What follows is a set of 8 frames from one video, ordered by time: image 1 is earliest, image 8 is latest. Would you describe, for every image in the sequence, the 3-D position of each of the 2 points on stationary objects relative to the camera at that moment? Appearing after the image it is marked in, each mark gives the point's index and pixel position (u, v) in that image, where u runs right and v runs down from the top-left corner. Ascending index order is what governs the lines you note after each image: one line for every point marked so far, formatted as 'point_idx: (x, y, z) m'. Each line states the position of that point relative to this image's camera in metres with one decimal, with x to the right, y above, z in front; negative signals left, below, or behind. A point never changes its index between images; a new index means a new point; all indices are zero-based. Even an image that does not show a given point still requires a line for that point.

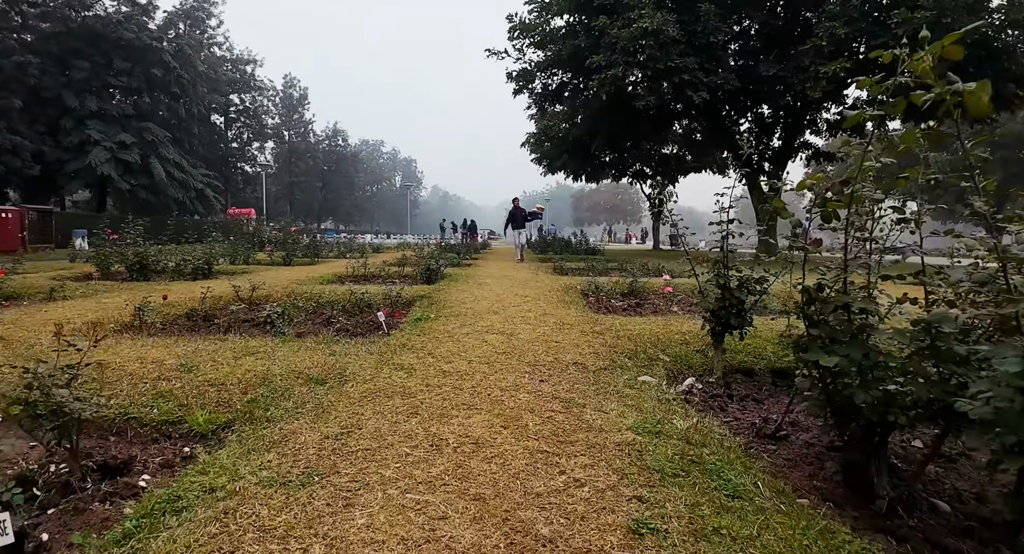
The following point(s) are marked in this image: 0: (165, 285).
0: (-4.3, -0.1, +6.8) m
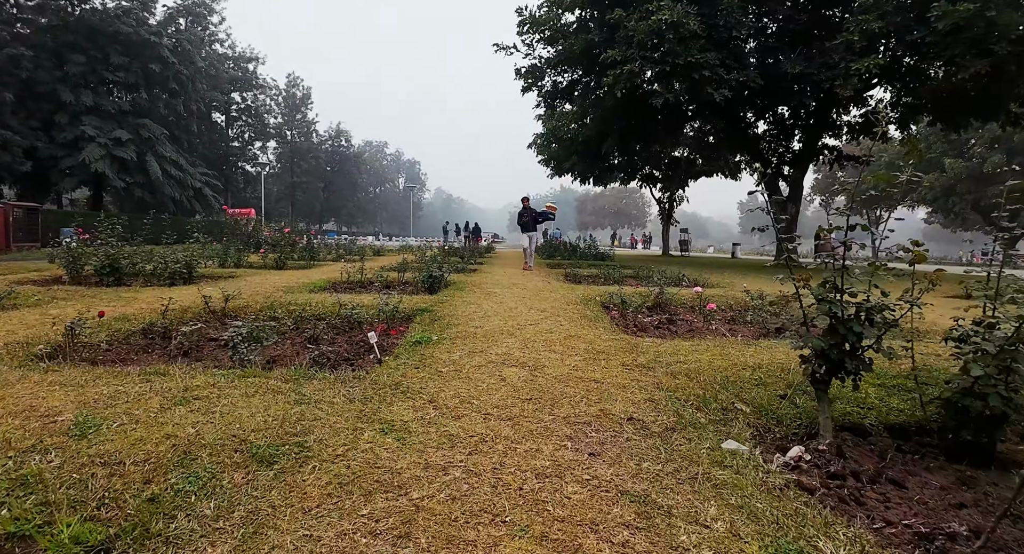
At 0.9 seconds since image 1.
0: (-4.1, -0.2, +6.0) m
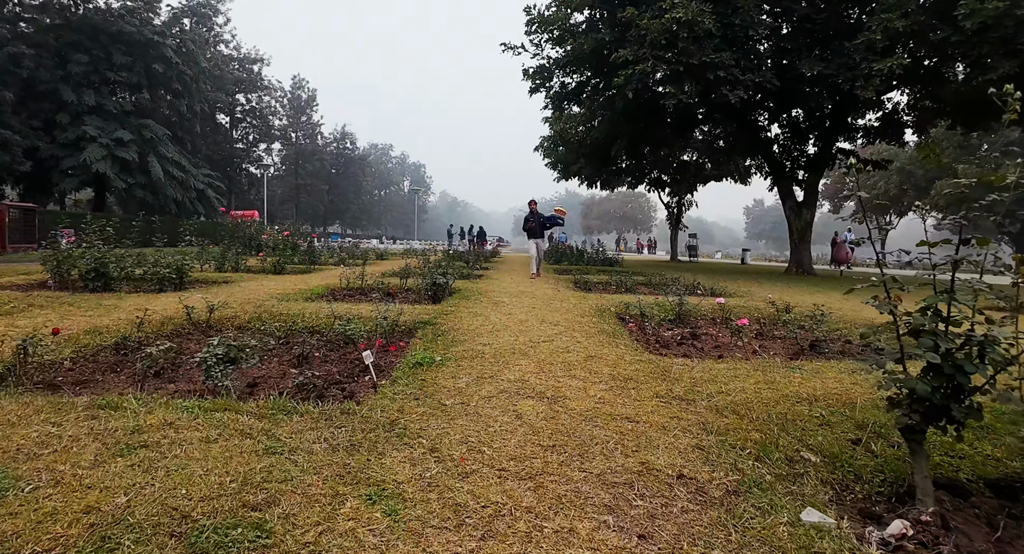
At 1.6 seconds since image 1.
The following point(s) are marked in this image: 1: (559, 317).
0: (-4.0, -0.2, +5.6) m
1: (+0.5, -0.4, +5.2) m
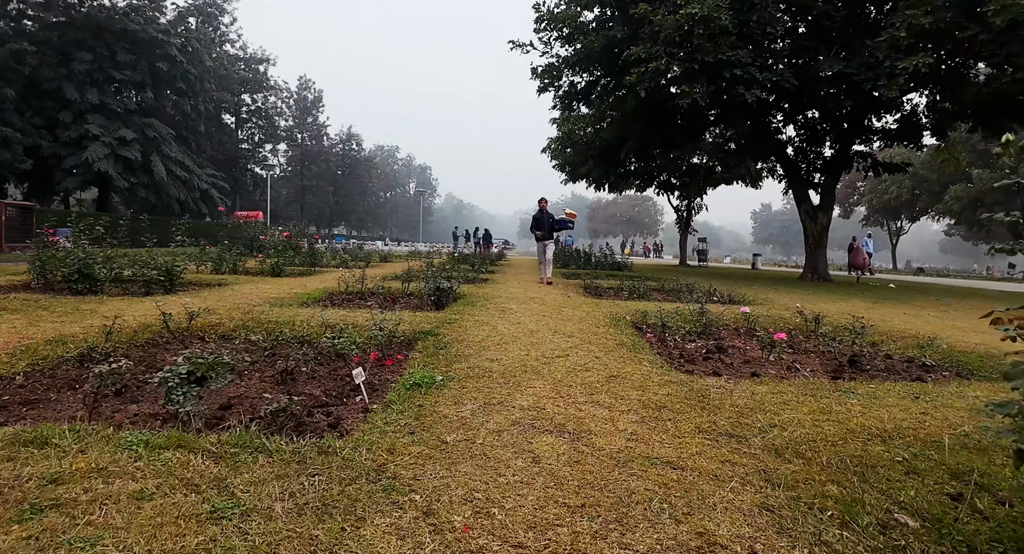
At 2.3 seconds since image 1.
0: (-4.0, -0.3, +5.2) m
1: (+0.5, -0.4, +4.8) m
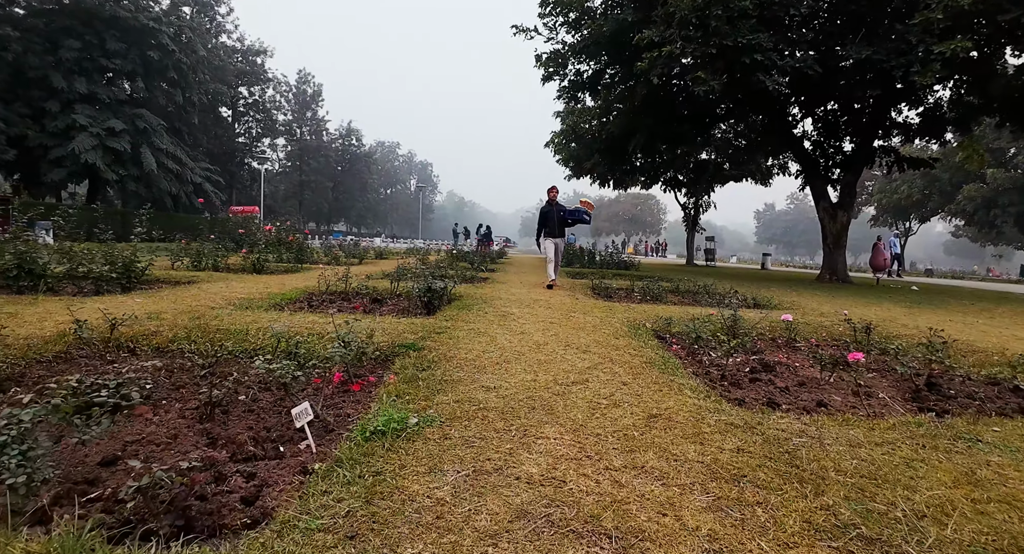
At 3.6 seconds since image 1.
0: (-3.9, -0.2, +4.4) m
1: (+0.6, -0.4, +4.0) m
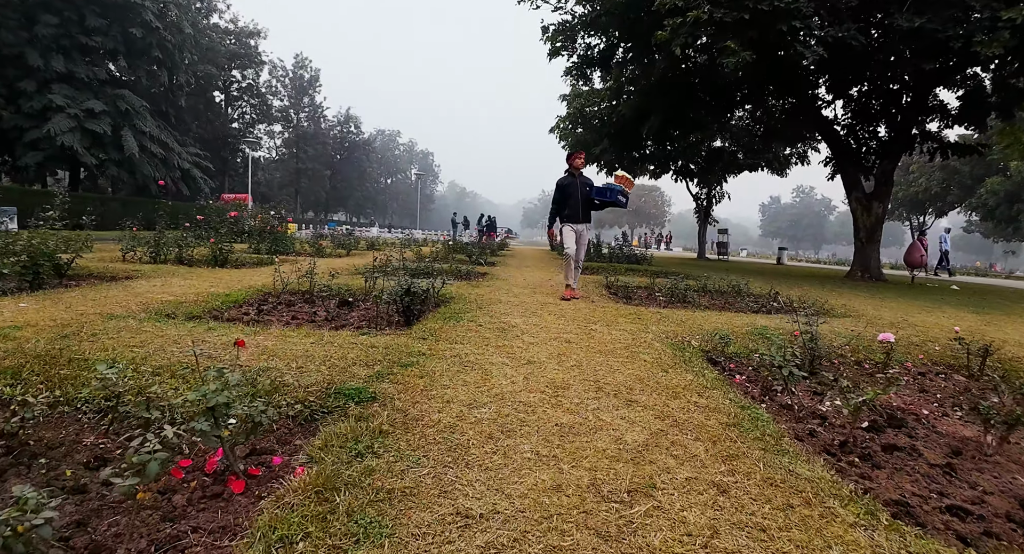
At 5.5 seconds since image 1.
0: (-3.9, -0.2, +3.2) m
1: (+0.6, -0.5, +2.8) m
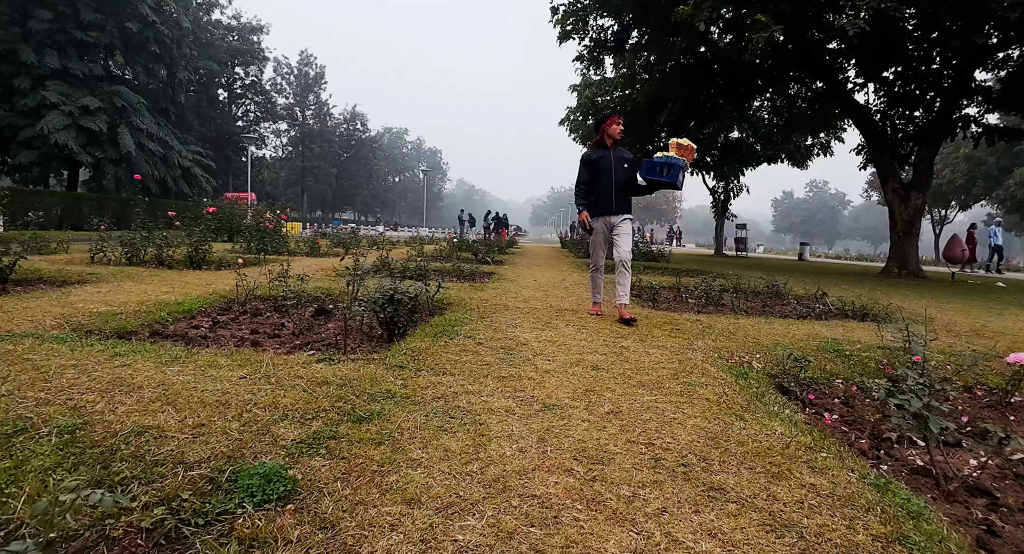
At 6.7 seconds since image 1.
0: (-3.9, -0.3, +2.4) m
1: (+0.6, -0.5, +1.9) m
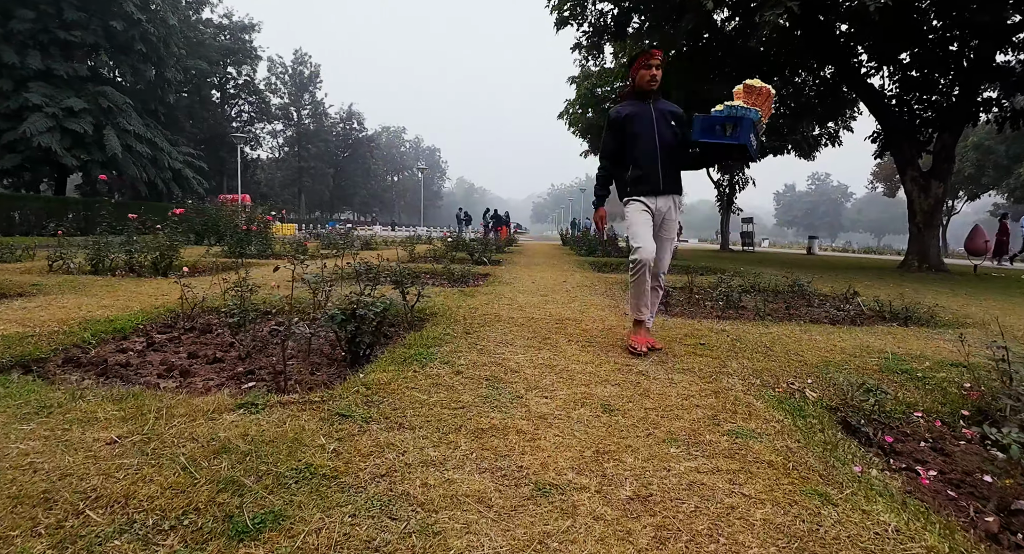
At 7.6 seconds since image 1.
0: (-3.9, -0.4, +1.8) m
1: (+0.5, -0.5, +1.3) m
